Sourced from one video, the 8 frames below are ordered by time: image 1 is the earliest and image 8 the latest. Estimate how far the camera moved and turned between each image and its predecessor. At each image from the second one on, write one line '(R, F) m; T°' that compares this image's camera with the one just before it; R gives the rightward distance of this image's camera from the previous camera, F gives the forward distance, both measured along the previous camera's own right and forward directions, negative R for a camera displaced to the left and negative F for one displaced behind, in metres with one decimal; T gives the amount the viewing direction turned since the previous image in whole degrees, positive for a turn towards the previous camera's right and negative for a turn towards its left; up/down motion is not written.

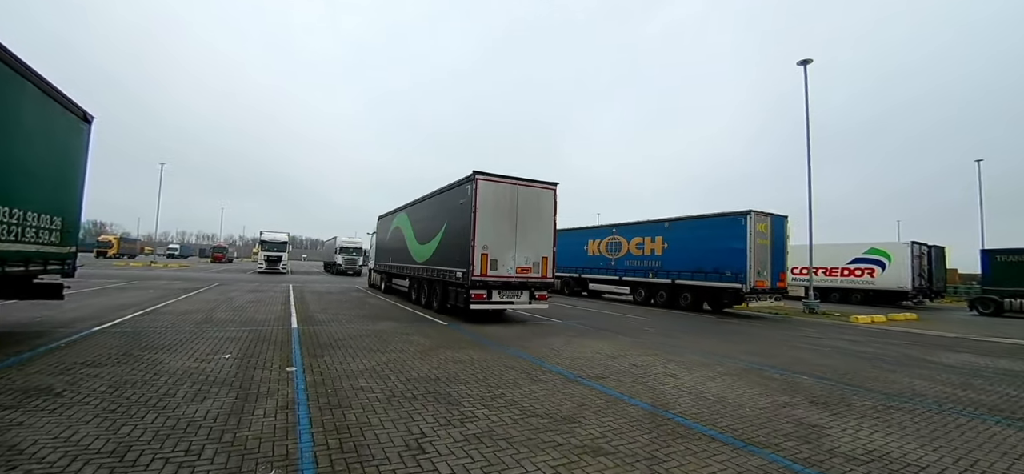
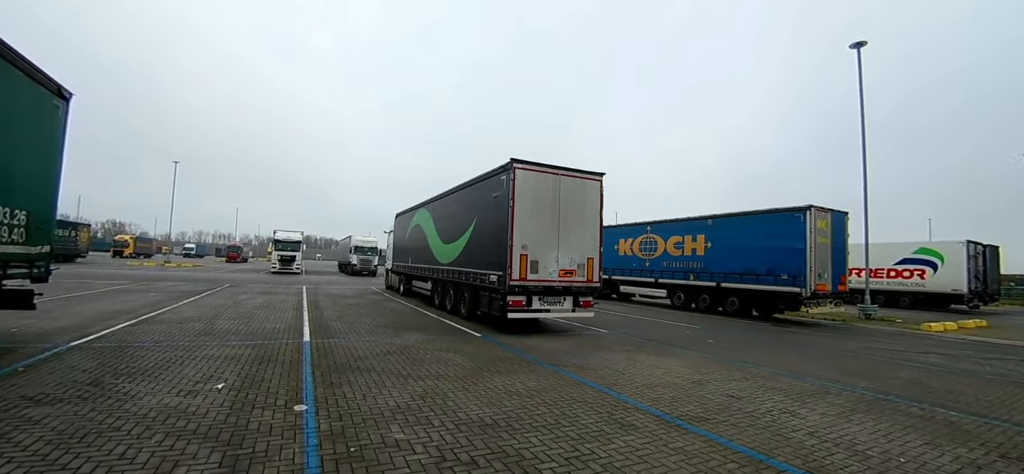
(-0.8, +1.5) m; -2°
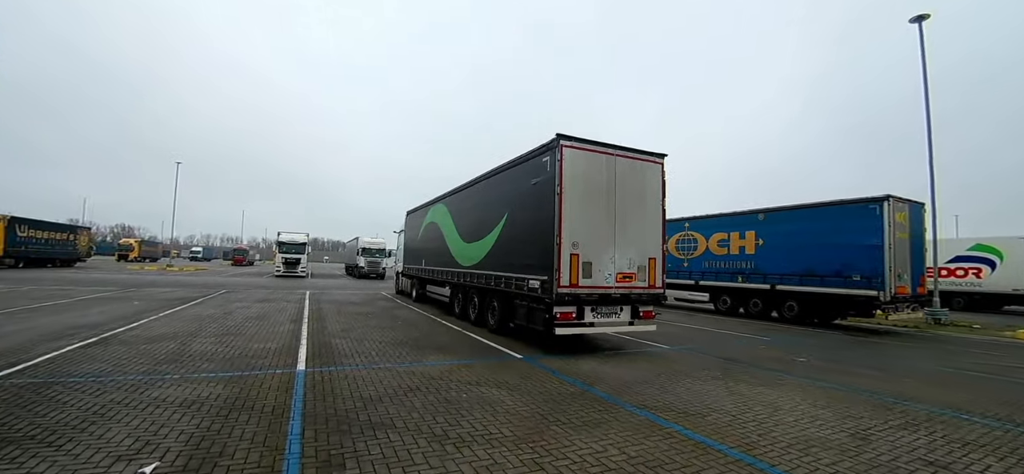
(-0.8, +1.9) m; -1°
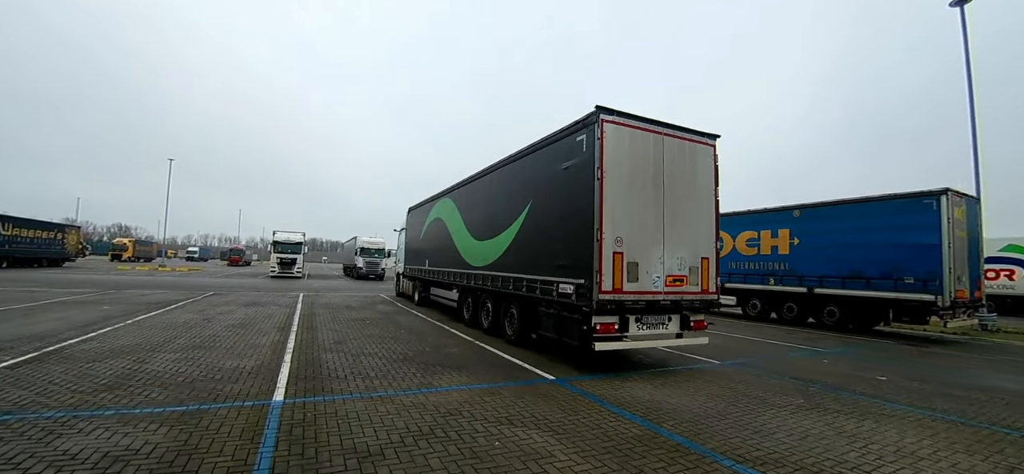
(-0.5, +1.3) m; 0°
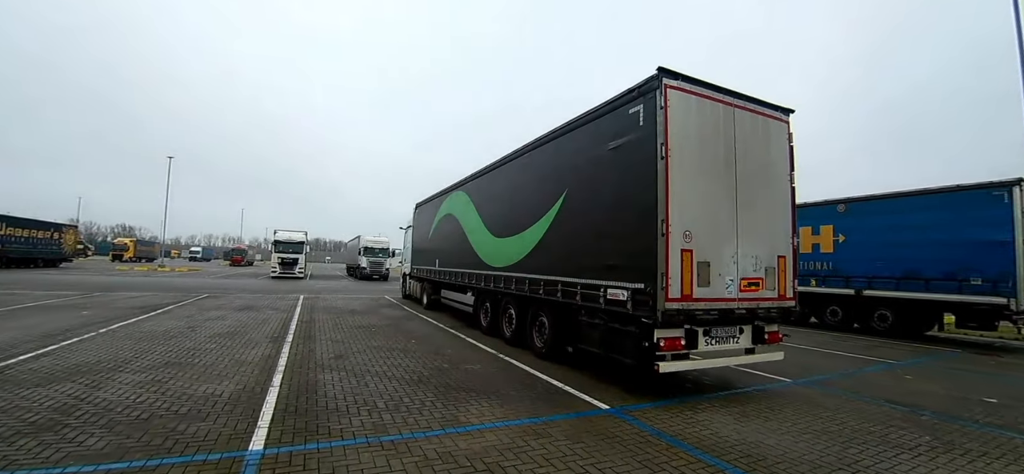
(-0.5, +1.2) m; 0°
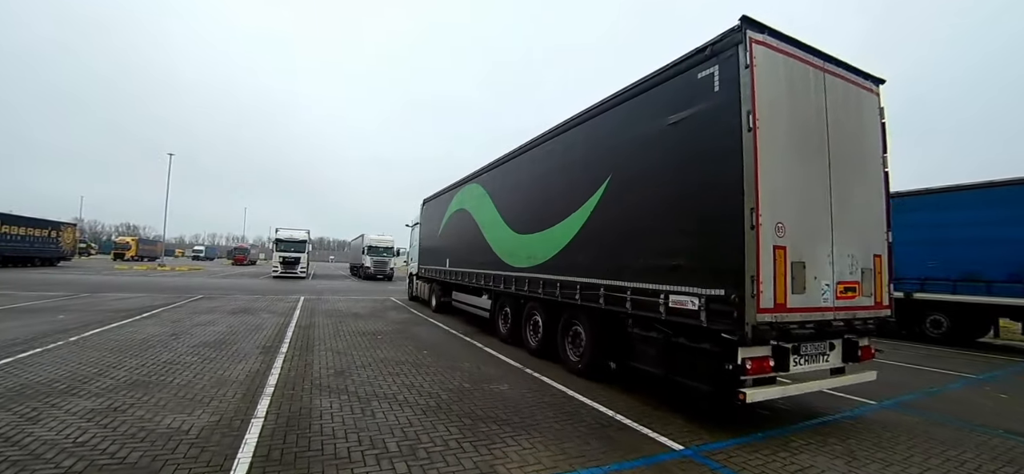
(-0.4, +1.0) m; 0°
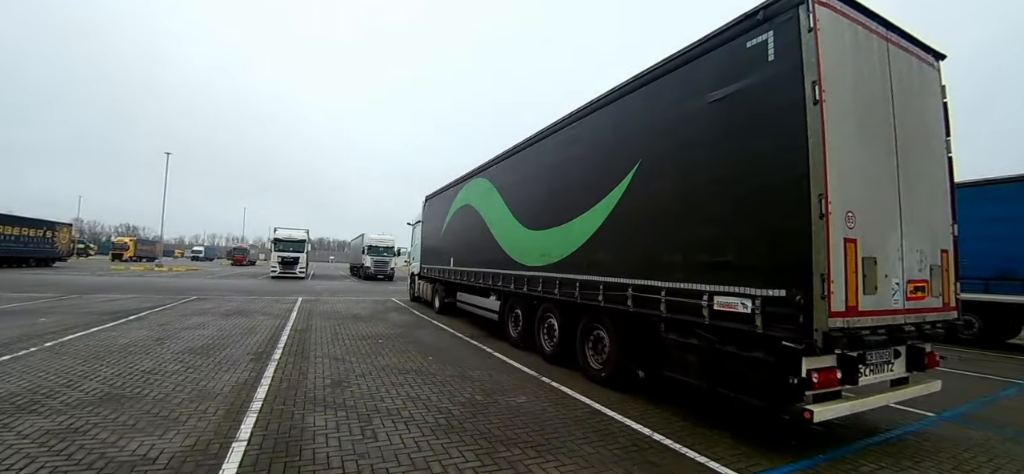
(-0.2, +0.6) m; 0°
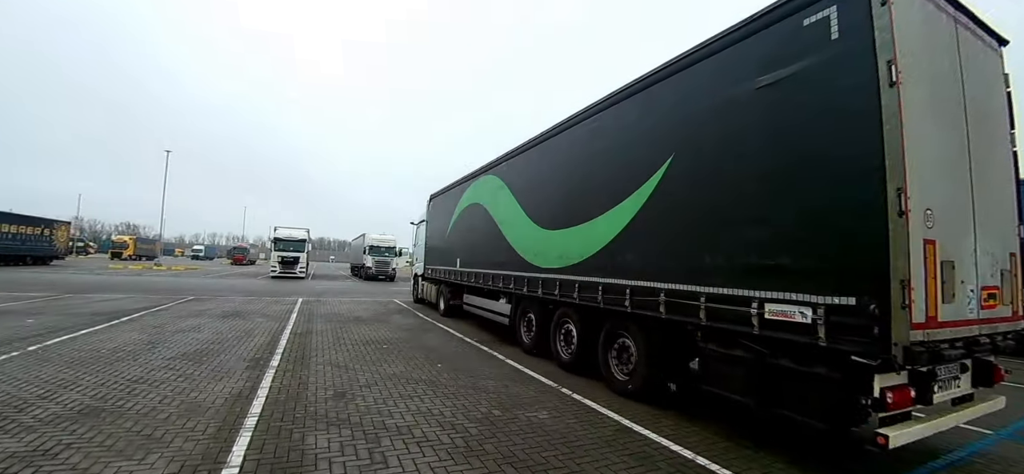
(-0.2, +0.4) m; 0°
